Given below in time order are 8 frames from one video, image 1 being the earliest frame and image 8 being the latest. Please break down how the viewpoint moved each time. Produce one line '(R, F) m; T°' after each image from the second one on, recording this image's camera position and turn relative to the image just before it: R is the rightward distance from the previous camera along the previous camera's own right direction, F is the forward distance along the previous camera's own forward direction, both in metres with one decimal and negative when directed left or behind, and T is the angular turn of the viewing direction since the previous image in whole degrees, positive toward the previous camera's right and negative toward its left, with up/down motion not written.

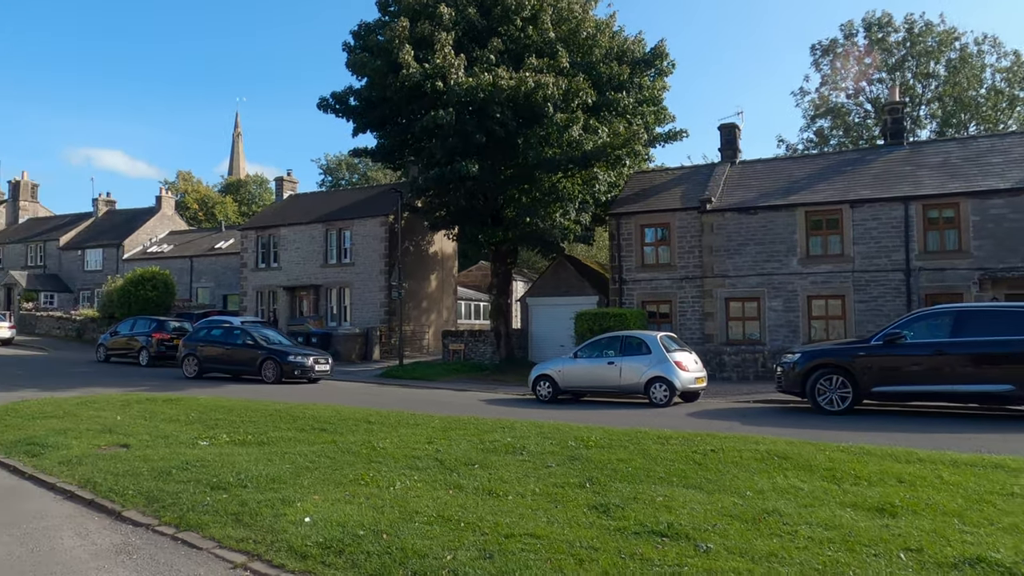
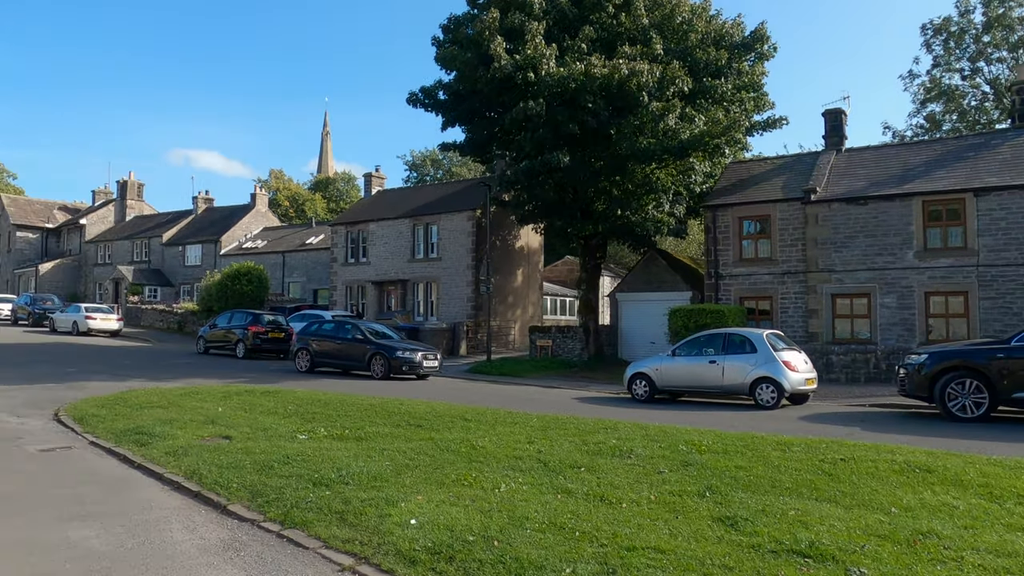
(-0.3, +0.4) m; -6°
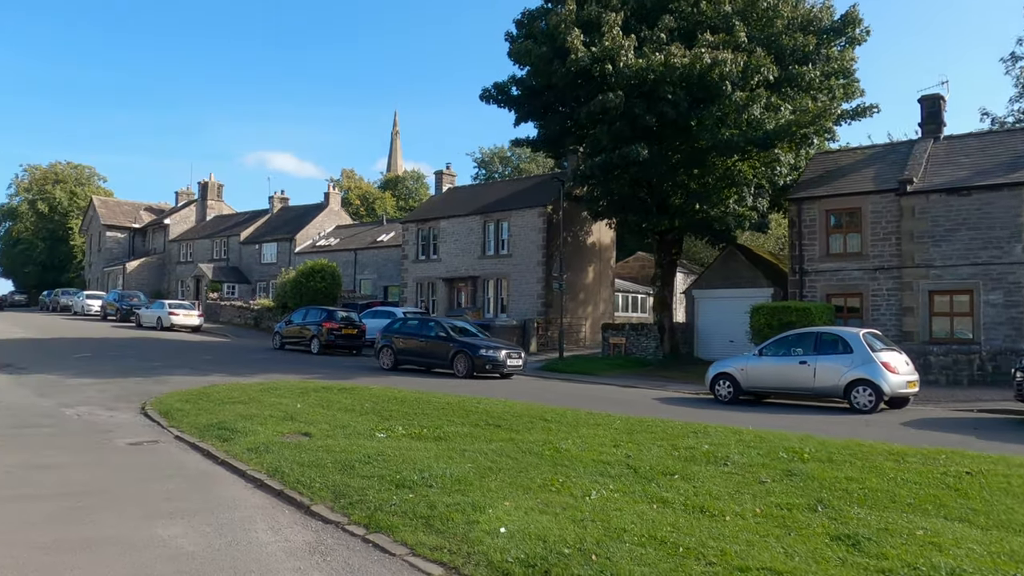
(-0.3, +0.4) m; -5°
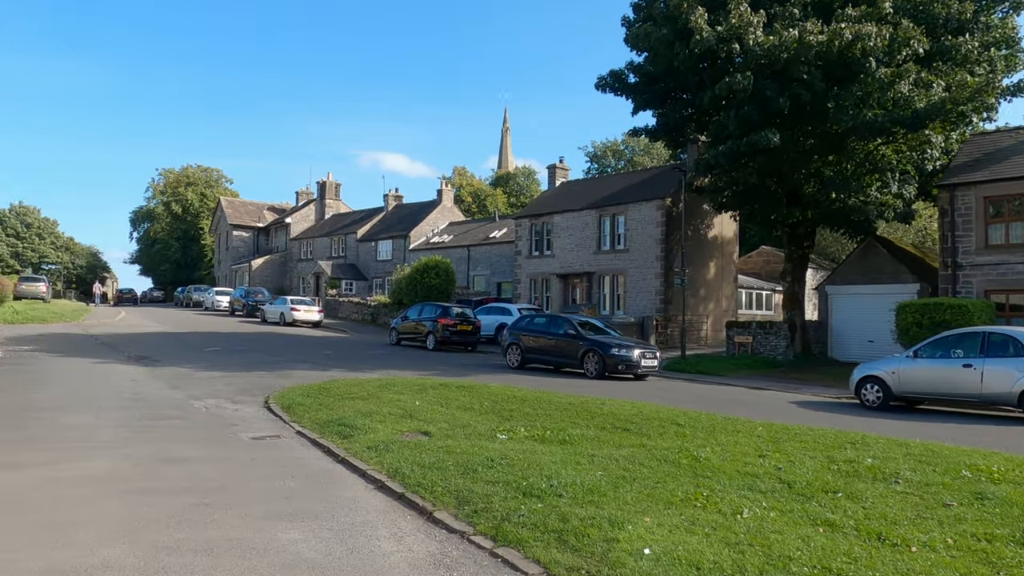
(-0.3, +0.7) m; -8°
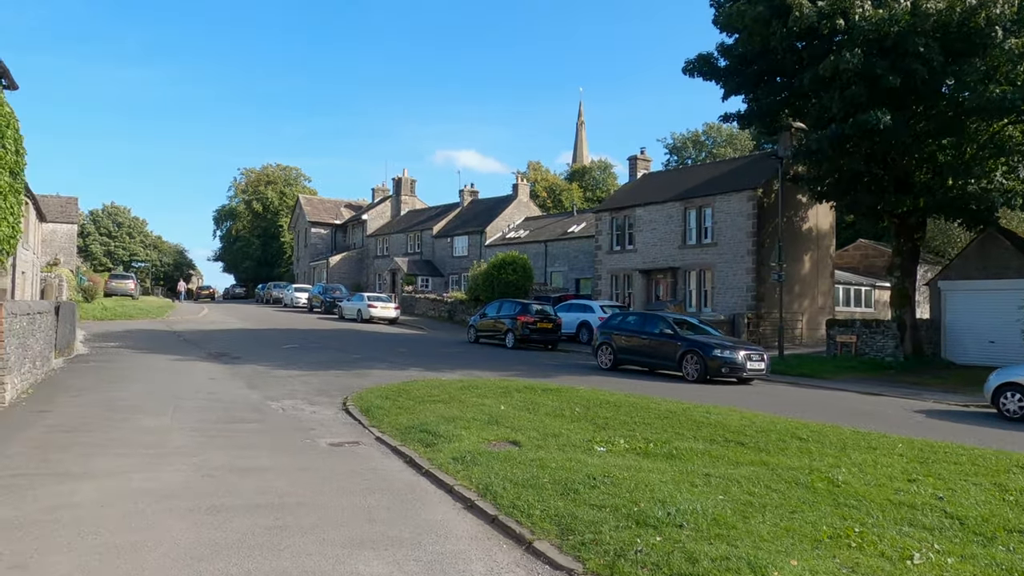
(-0.3, +1.0) m; -5°
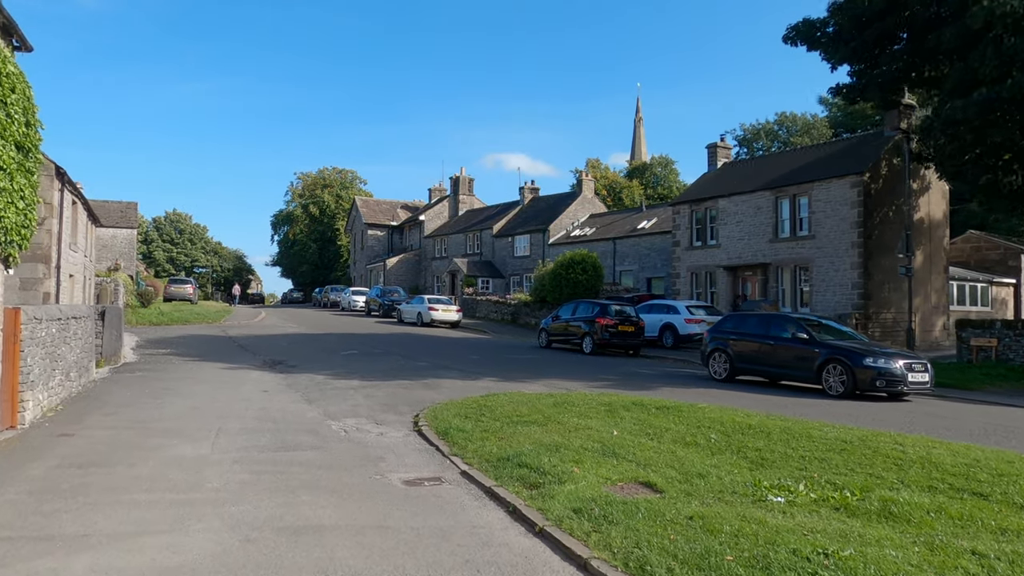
(-0.8, +2.4) m; -4°
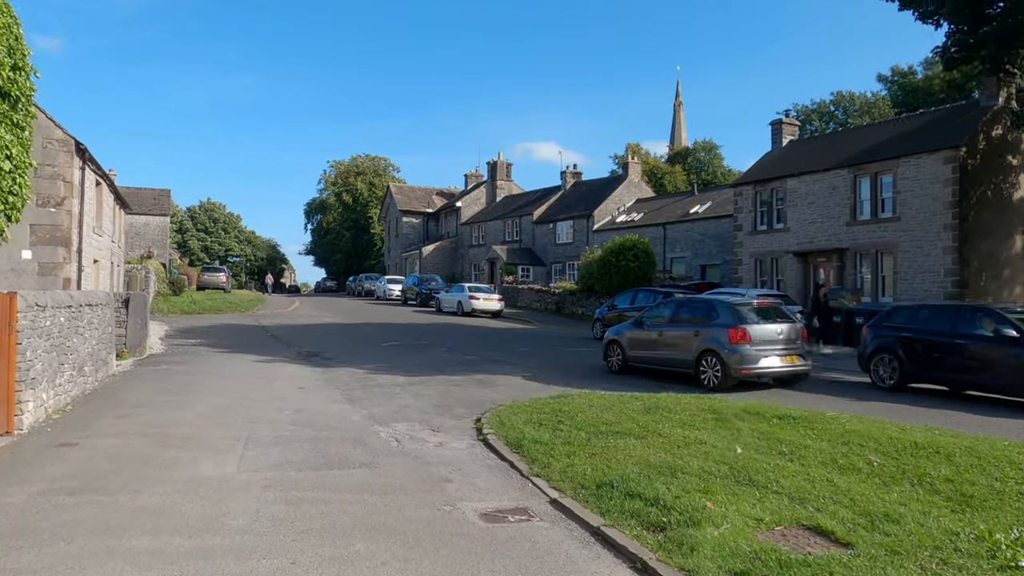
(-0.7, +2.0) m; -2°
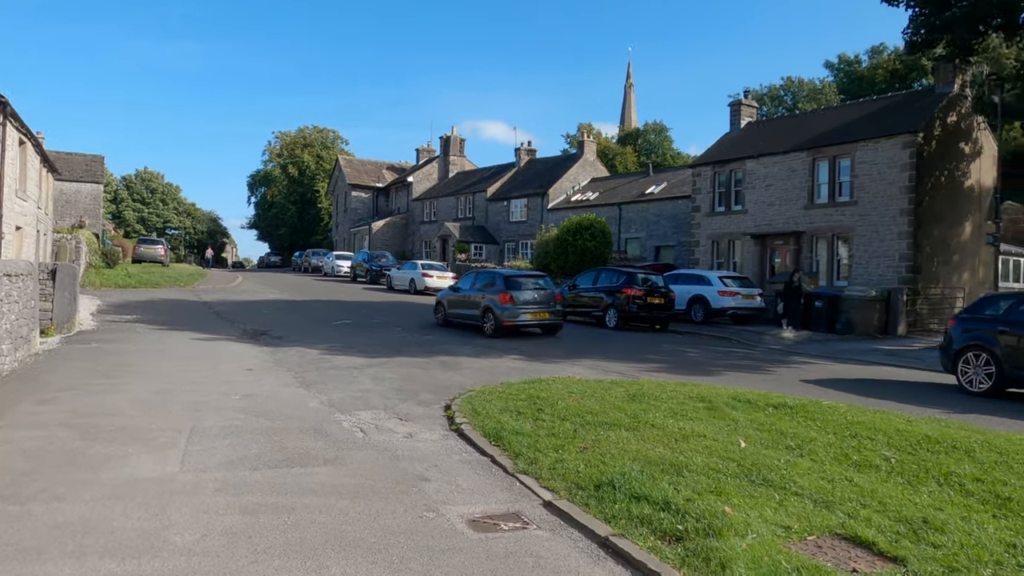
(-0.4, +0.9) m; +4°
